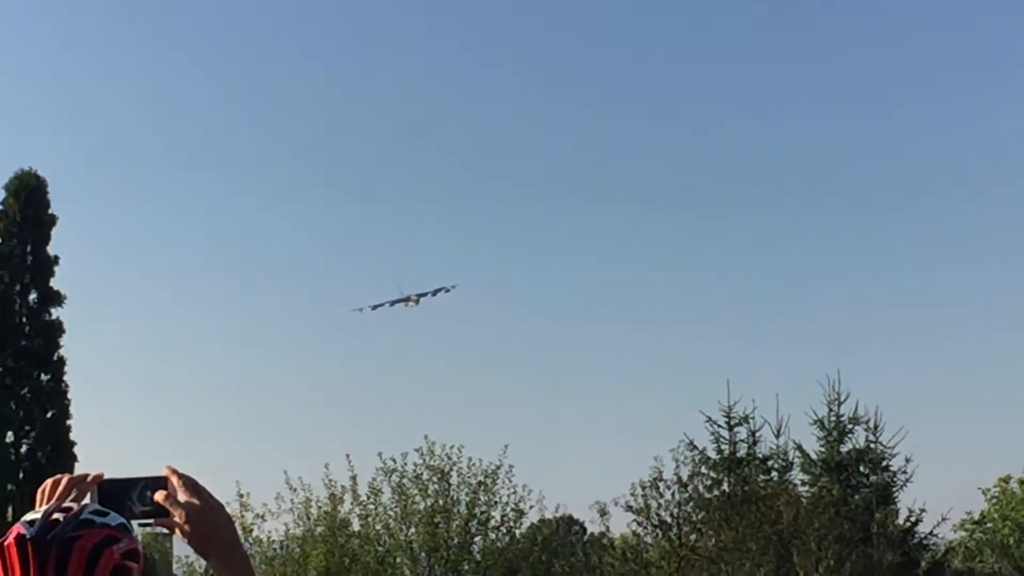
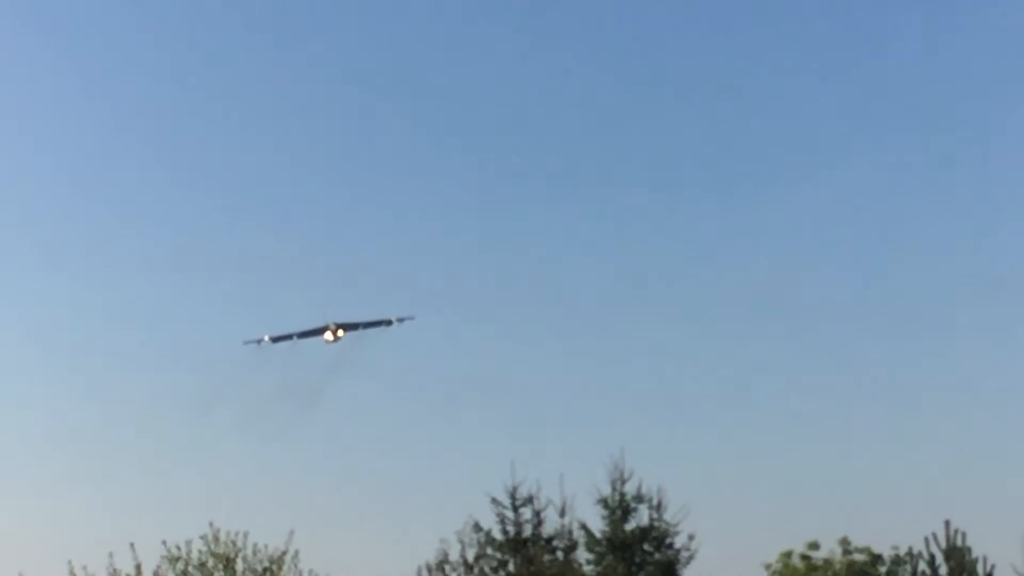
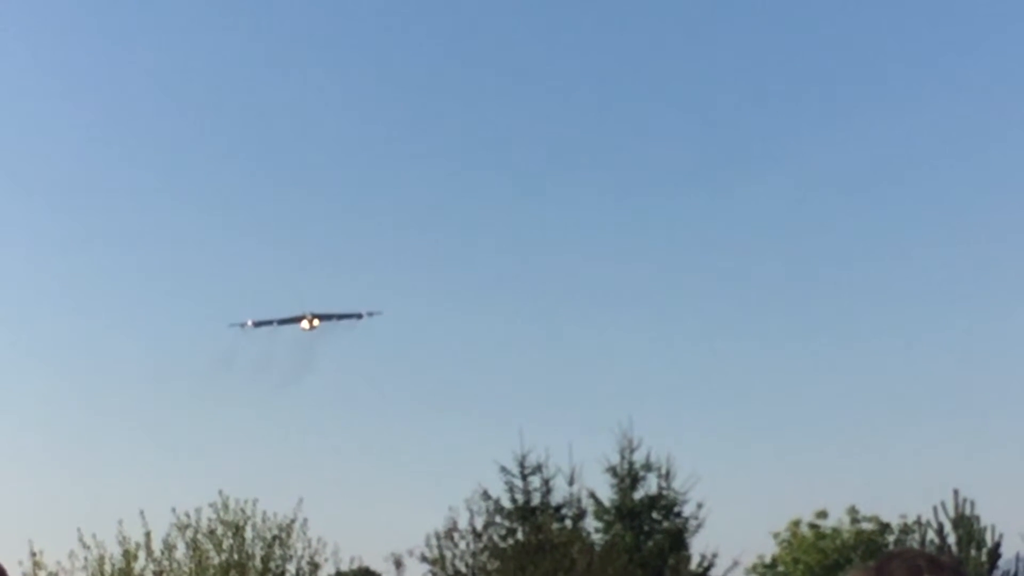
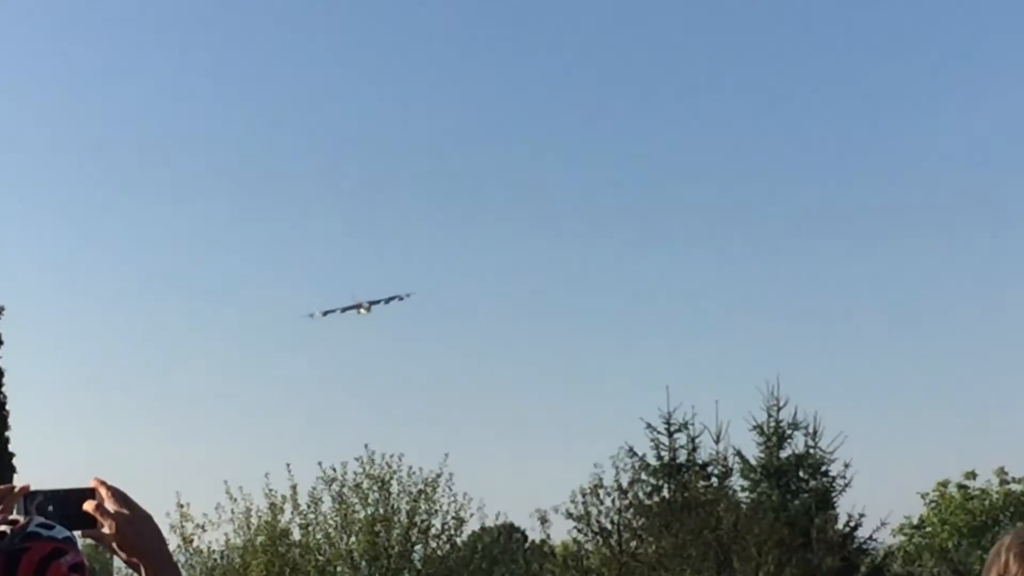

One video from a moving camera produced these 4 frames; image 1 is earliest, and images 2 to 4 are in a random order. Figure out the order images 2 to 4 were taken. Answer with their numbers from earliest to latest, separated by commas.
4, 3, 2
